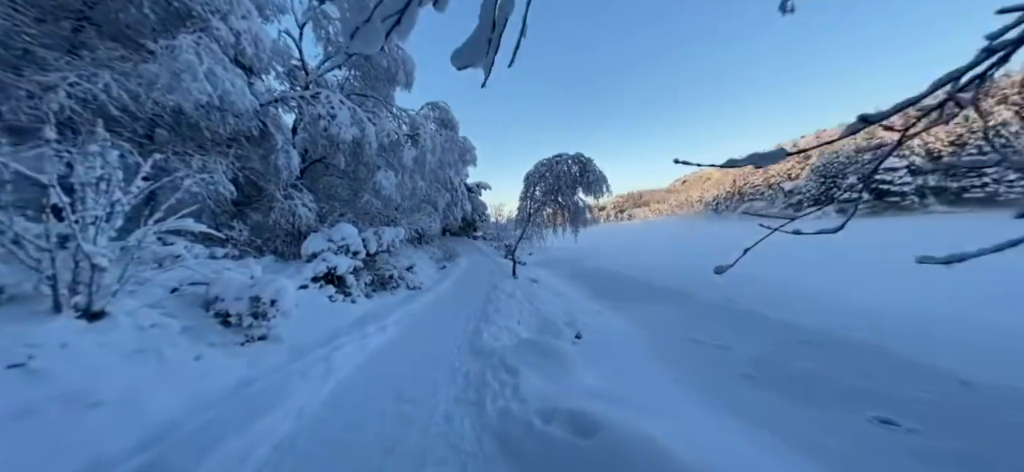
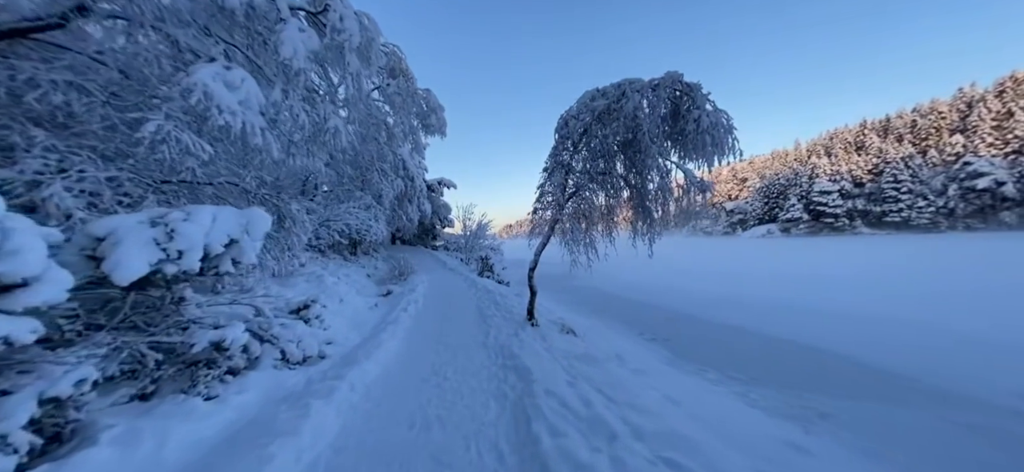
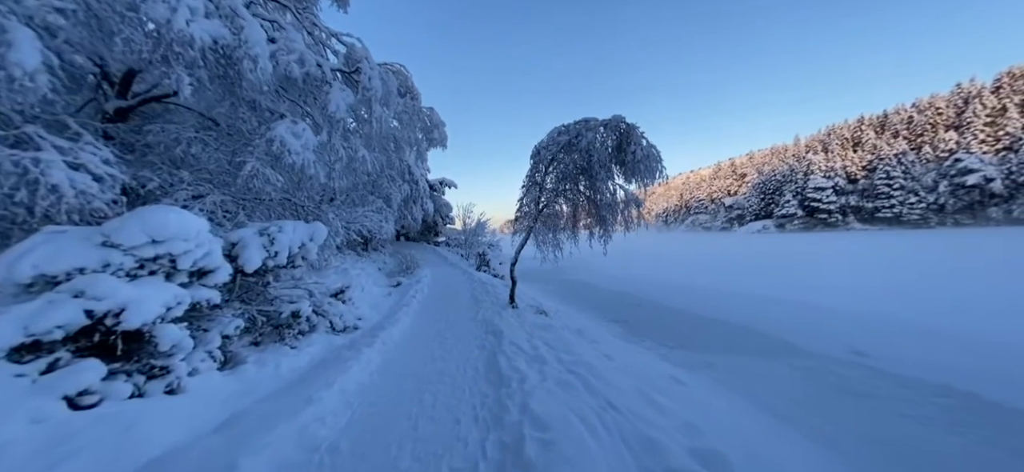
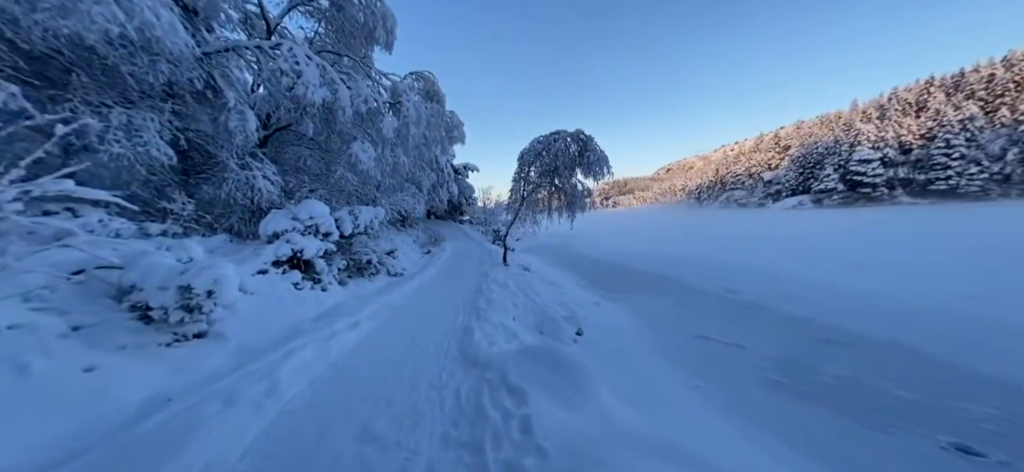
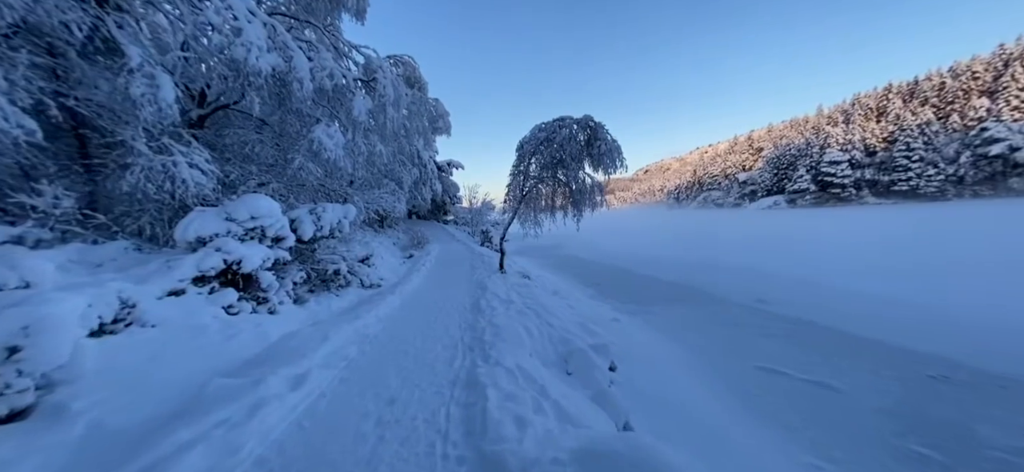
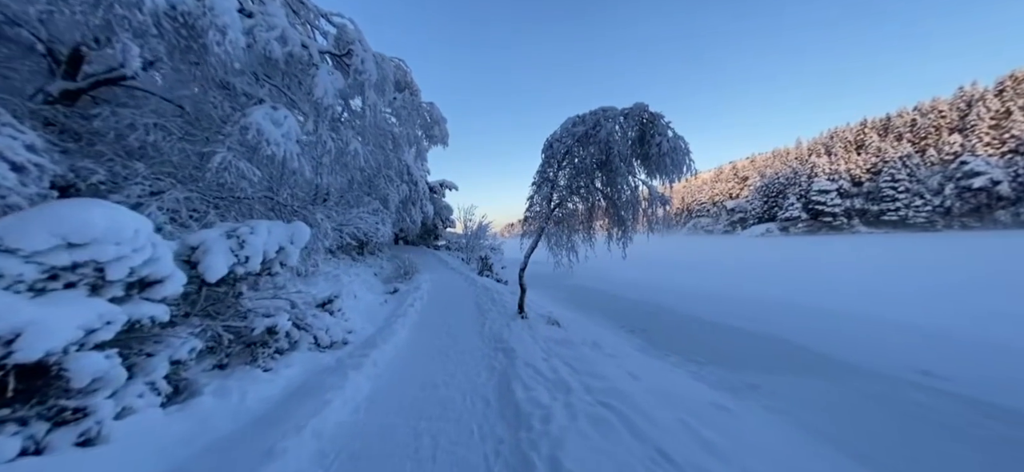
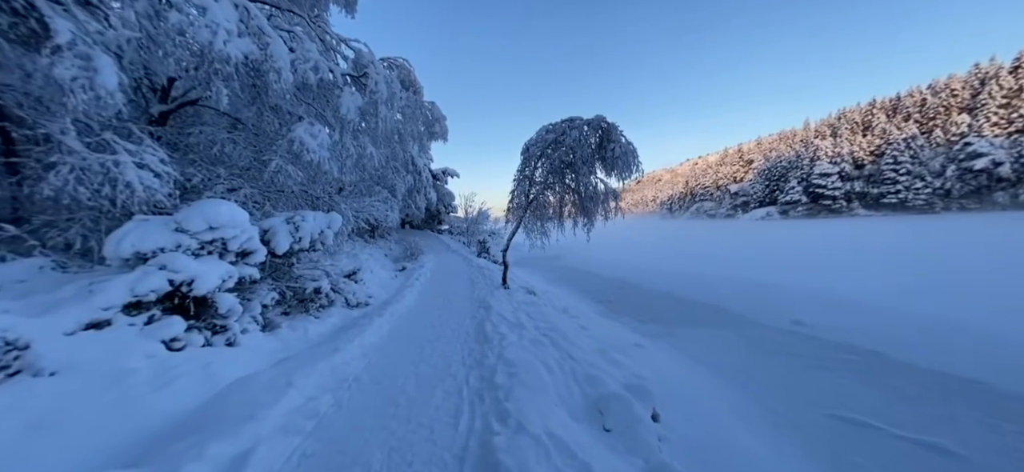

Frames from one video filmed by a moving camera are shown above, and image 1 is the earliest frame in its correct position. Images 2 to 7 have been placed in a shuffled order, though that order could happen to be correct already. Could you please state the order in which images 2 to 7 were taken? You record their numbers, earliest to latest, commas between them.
4, 5, 7, 3, 6, 2
